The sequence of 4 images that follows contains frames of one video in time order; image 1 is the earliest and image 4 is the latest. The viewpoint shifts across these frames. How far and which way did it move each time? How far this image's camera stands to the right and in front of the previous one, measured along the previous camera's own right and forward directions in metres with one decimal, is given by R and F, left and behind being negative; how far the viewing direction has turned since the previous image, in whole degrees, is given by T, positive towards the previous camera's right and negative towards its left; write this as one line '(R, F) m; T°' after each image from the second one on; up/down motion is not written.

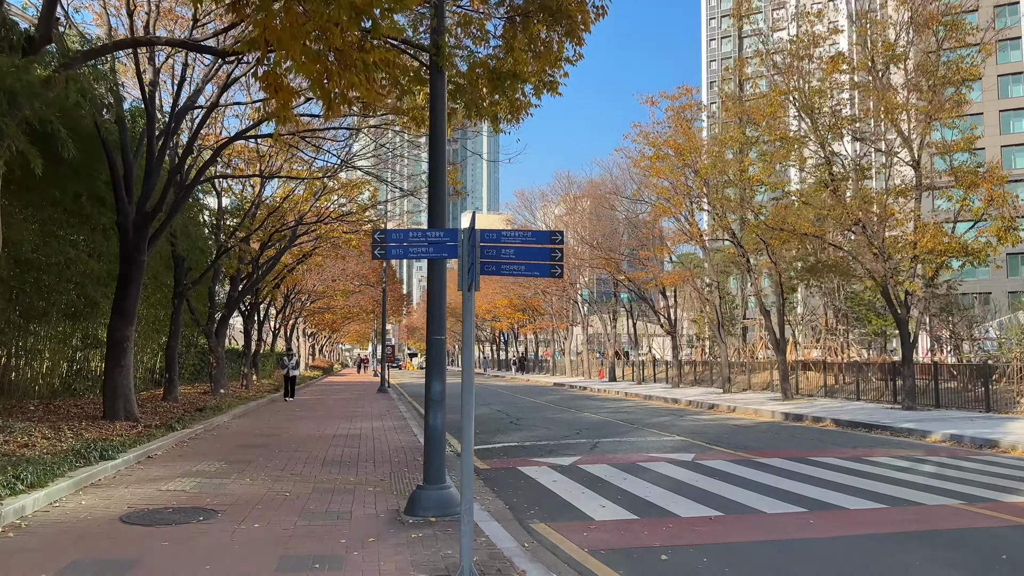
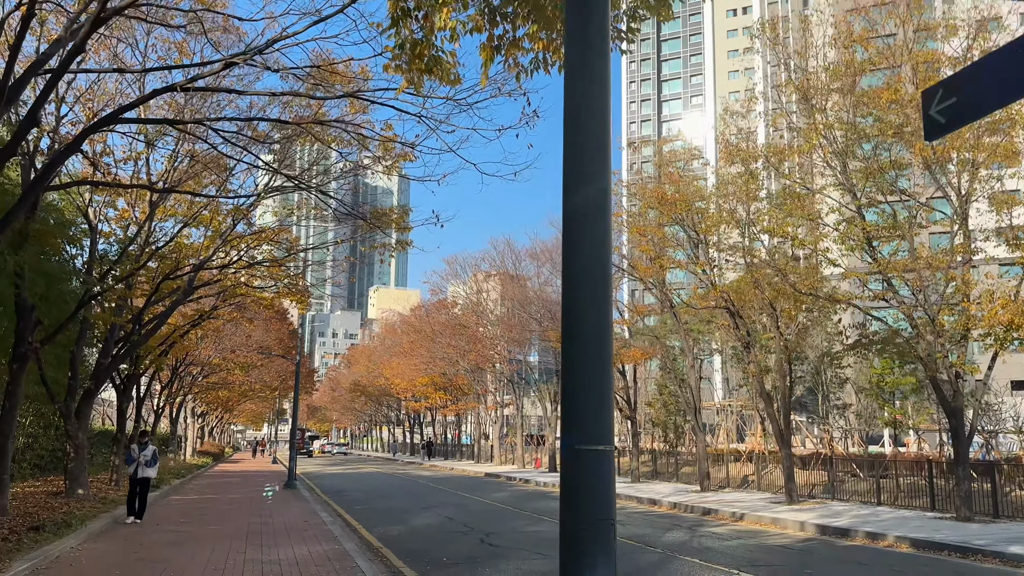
(-1.2, +4.3) m; +7°
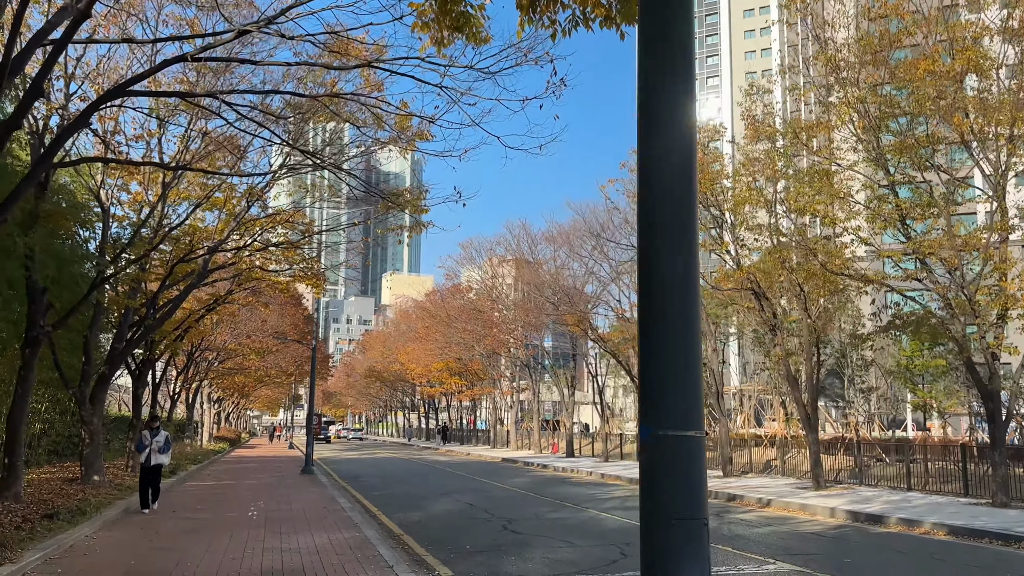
(-0.2, +0.4) m; -1°
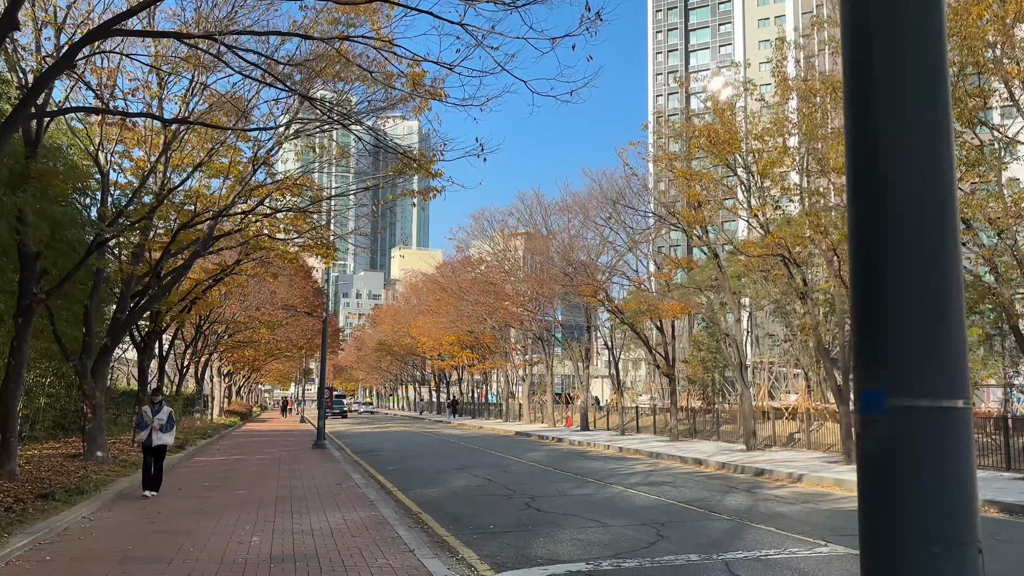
(-0.2, +0.8) m; -1°
